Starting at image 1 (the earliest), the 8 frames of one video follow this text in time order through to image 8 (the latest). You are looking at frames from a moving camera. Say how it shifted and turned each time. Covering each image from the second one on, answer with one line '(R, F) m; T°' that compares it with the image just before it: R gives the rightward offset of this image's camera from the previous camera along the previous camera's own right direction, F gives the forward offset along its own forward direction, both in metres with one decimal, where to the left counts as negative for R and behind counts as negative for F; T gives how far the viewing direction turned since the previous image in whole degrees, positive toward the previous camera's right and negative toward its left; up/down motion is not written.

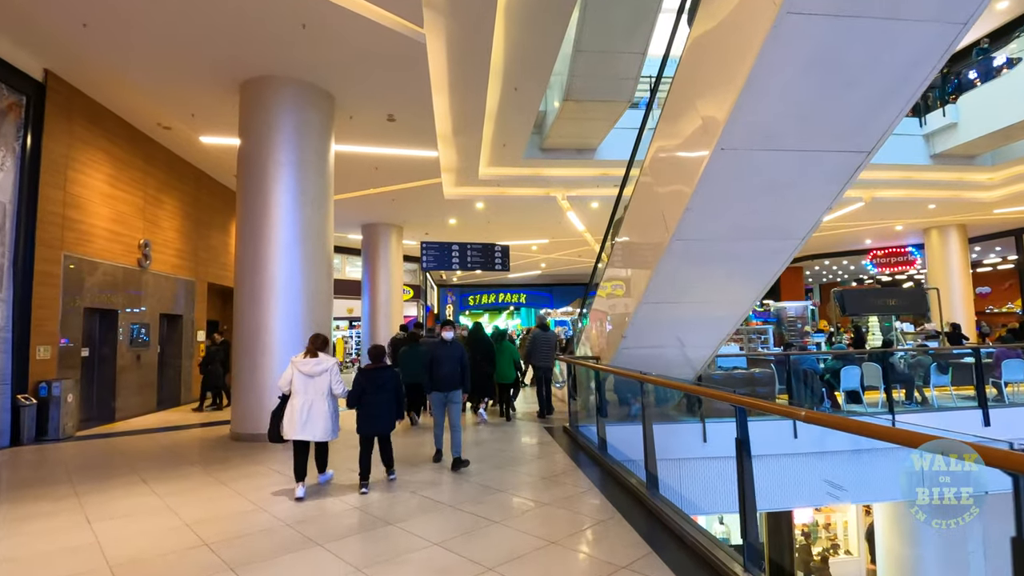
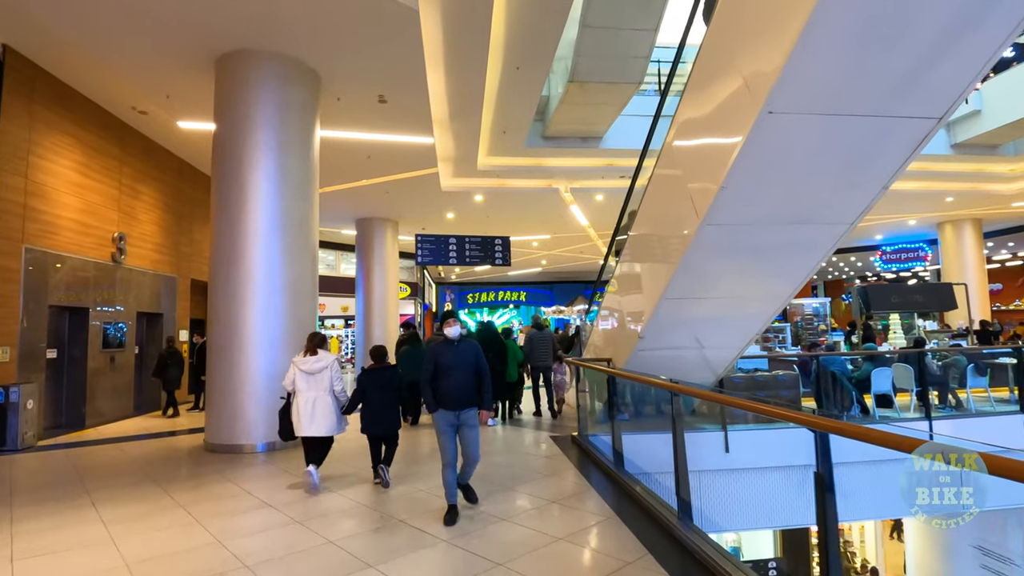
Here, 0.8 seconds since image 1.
(0.0, +0.6) m; 0°
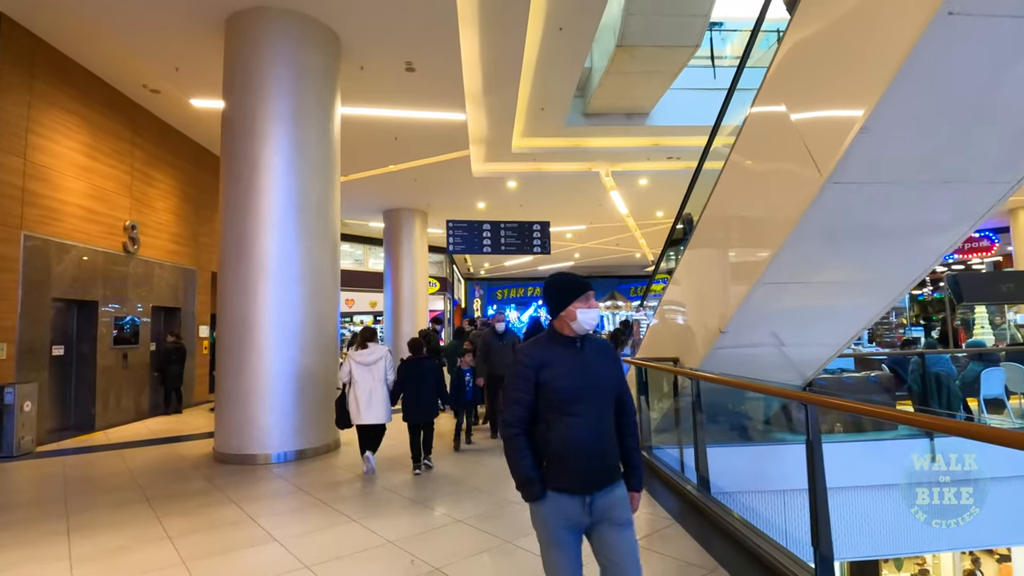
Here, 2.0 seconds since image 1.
(-0.2, +0.8) m; -3°
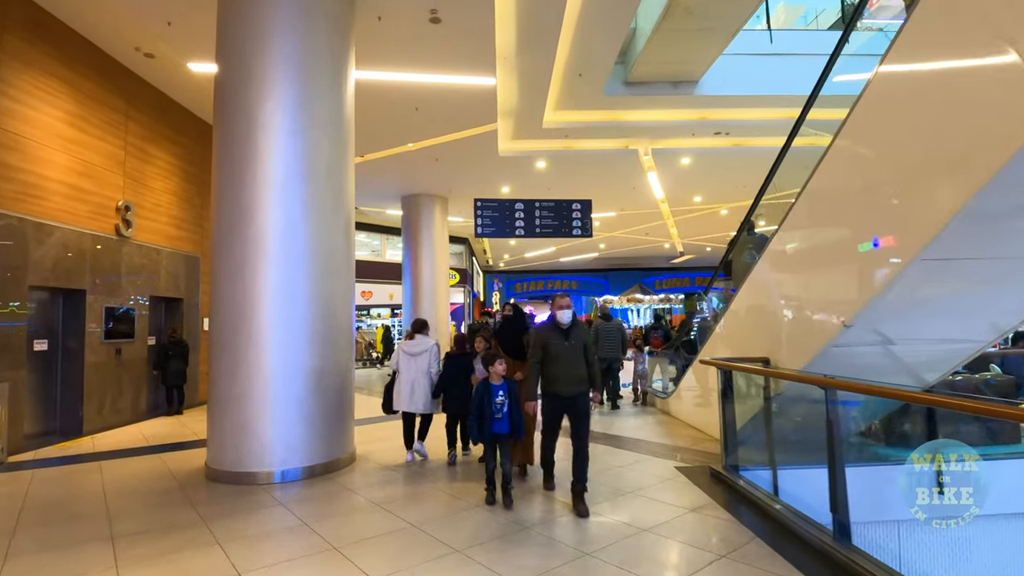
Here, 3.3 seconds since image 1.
(-0.3, +0.9) m; -2°
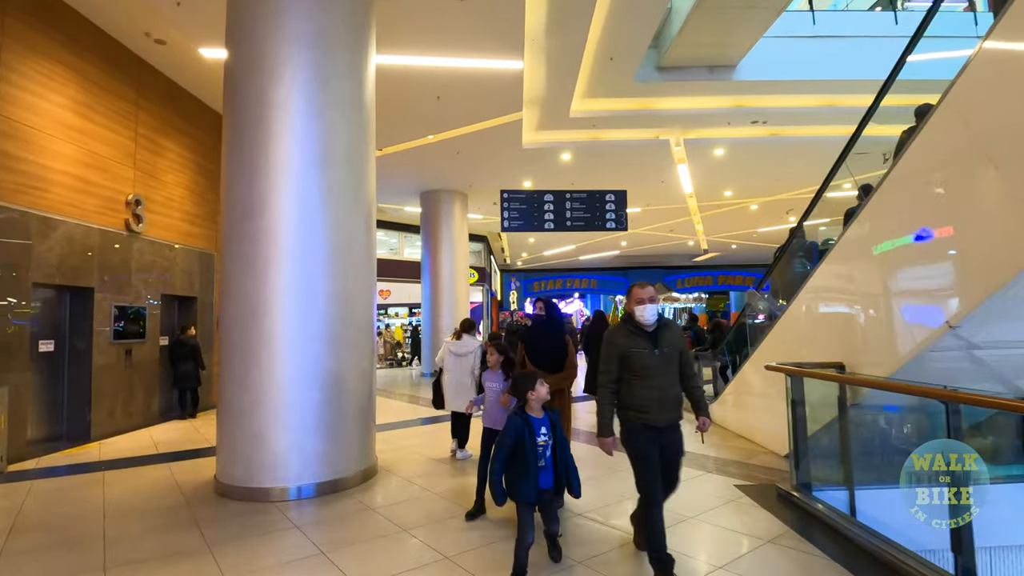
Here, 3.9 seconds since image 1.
(-0.2, +0.4) m; -2°
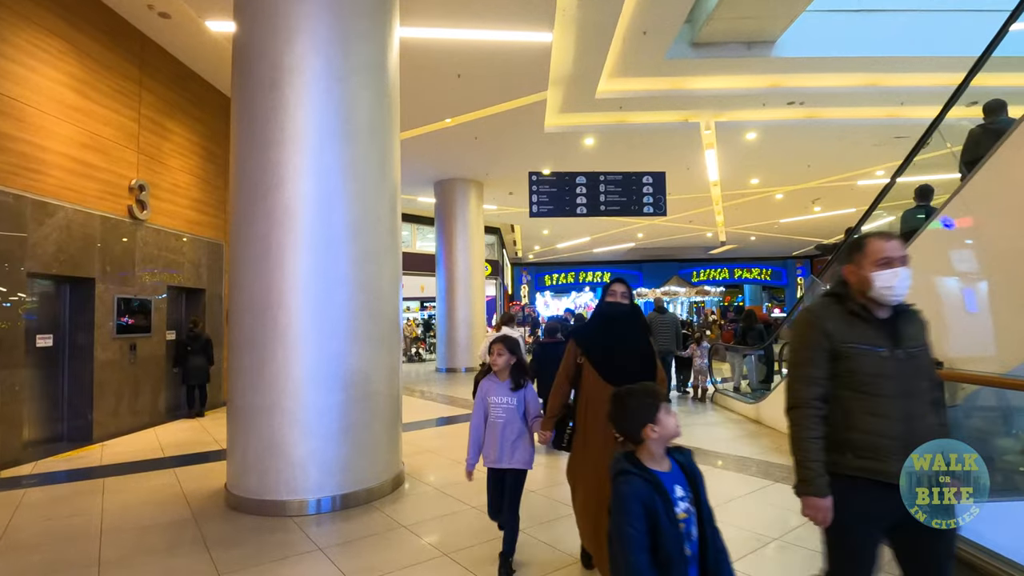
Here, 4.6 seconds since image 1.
(-0.2, +0.4) m; -1°
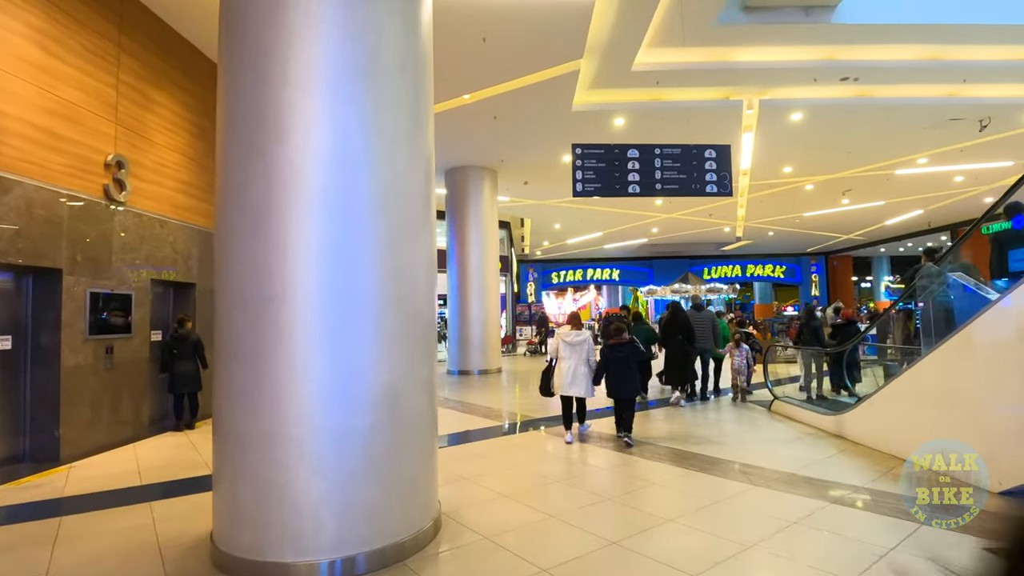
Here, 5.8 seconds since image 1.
(-0.4, +0.8) m; 0°
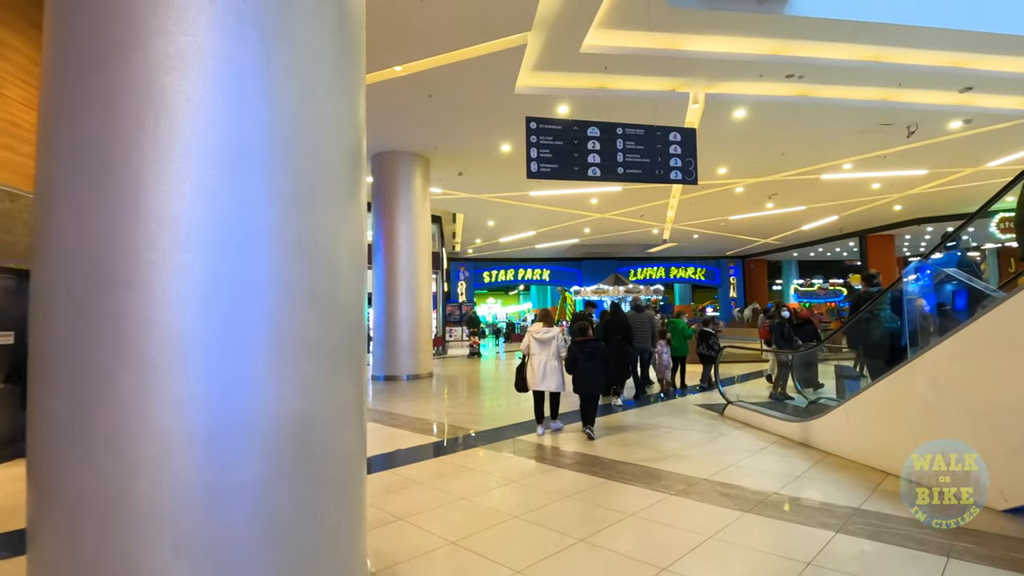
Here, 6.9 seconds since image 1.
(-0.1, +0.7) m; +7°
